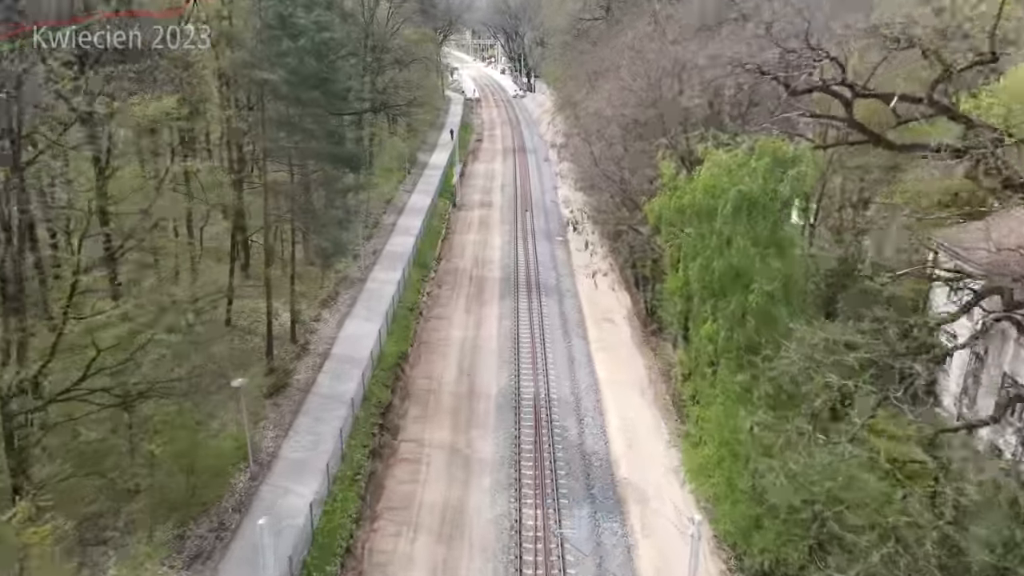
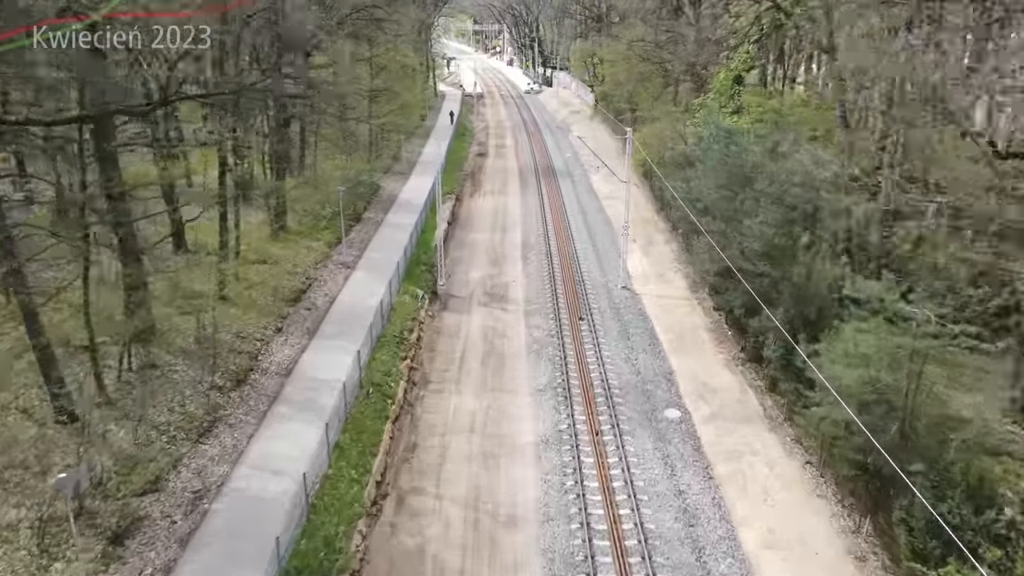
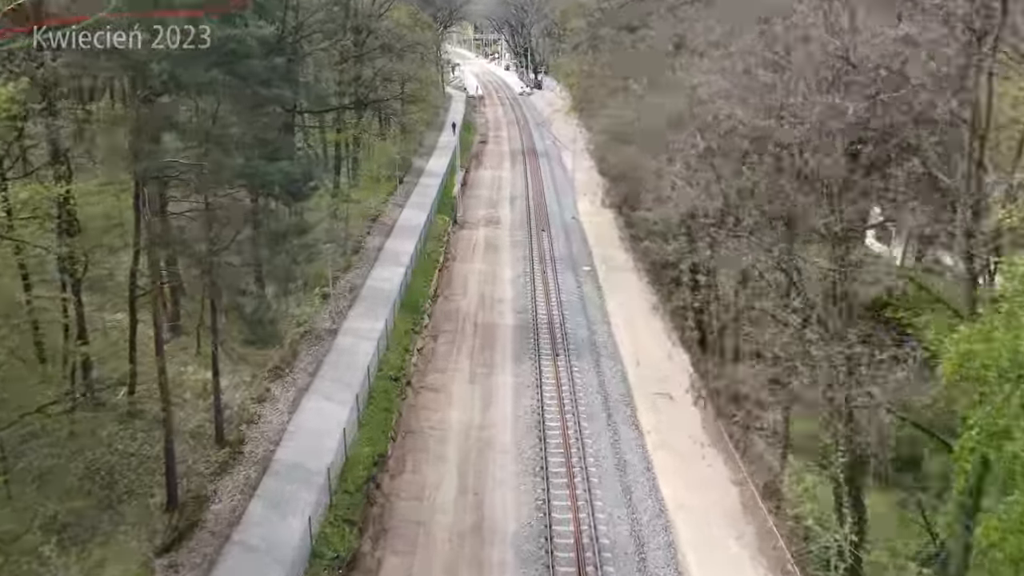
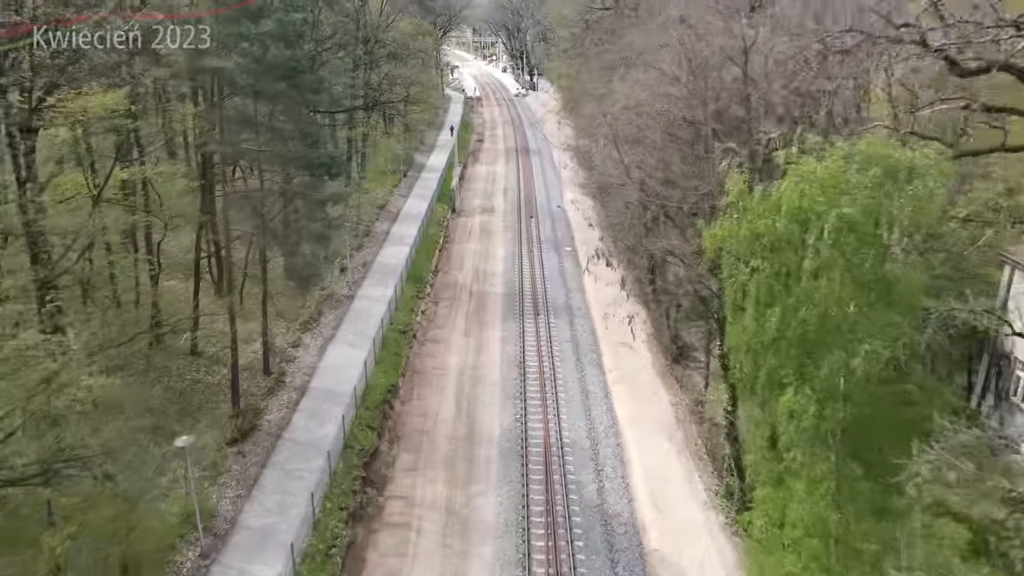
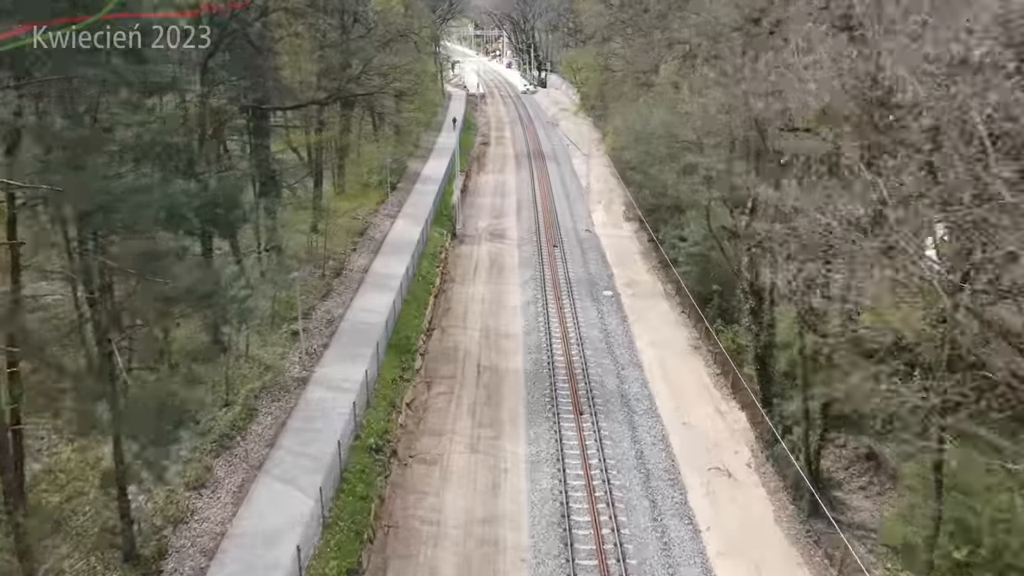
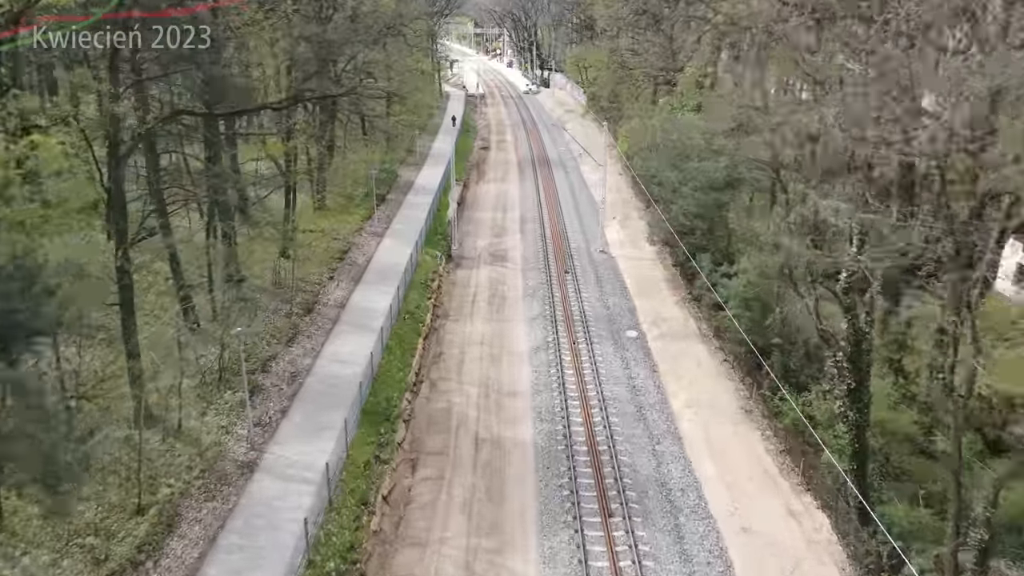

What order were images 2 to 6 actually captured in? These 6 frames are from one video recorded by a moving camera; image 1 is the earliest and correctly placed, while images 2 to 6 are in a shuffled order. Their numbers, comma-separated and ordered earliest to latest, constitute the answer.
4, 3, 5, 6, 2
